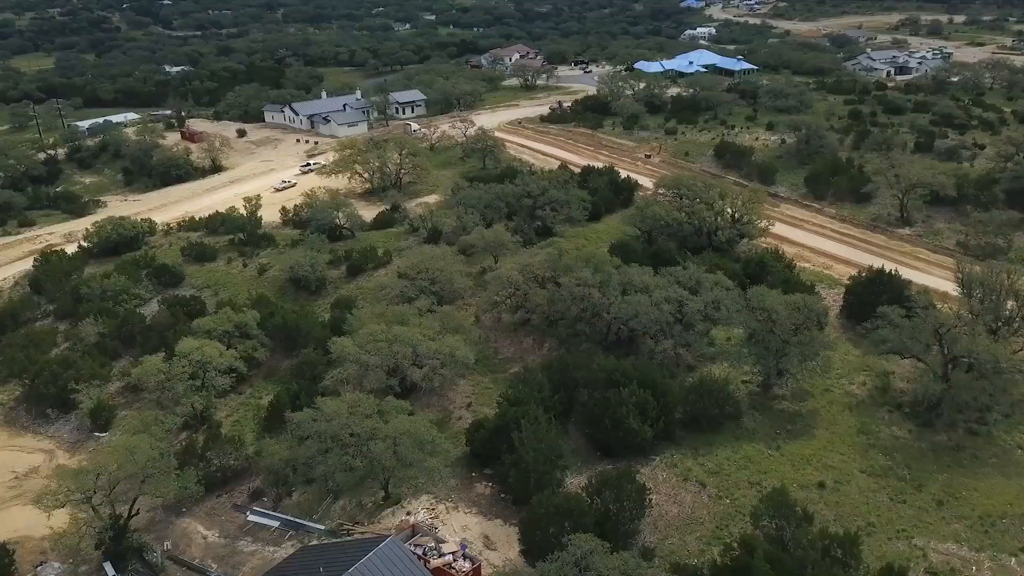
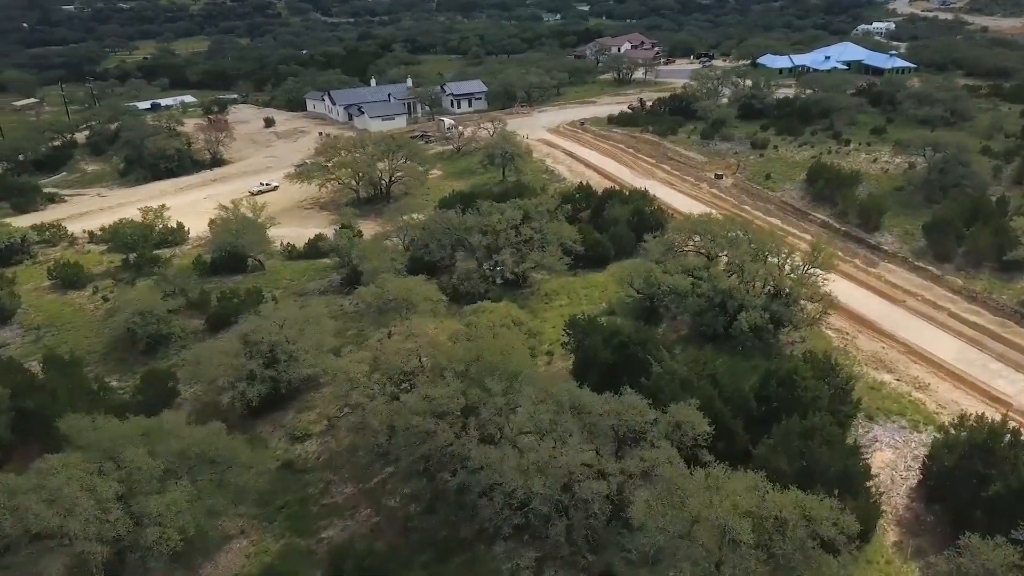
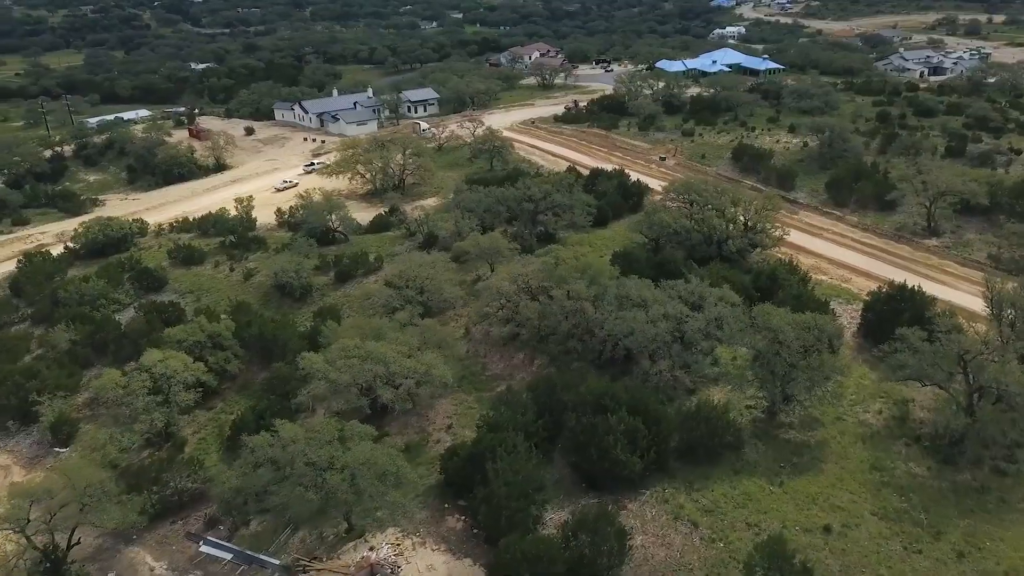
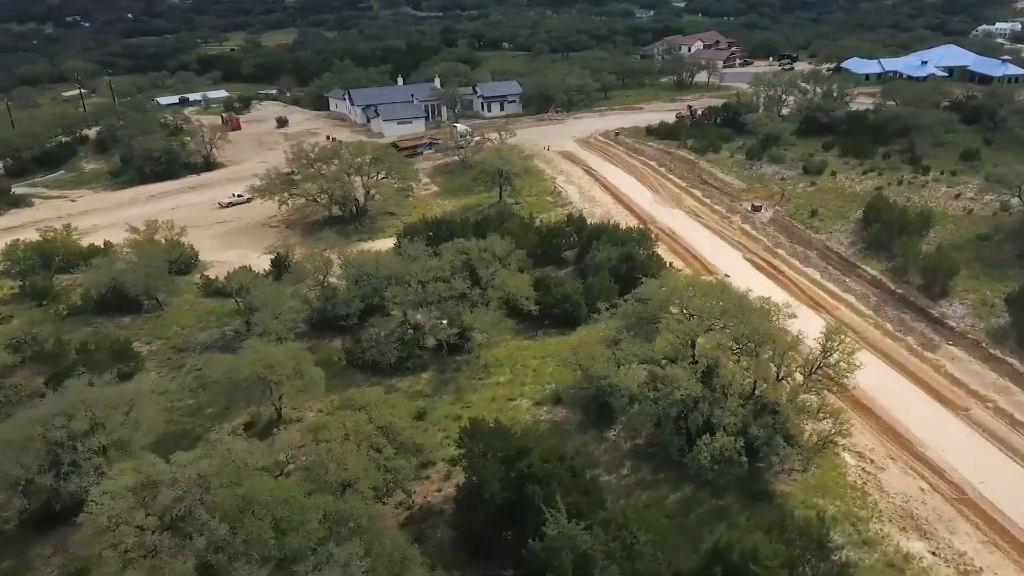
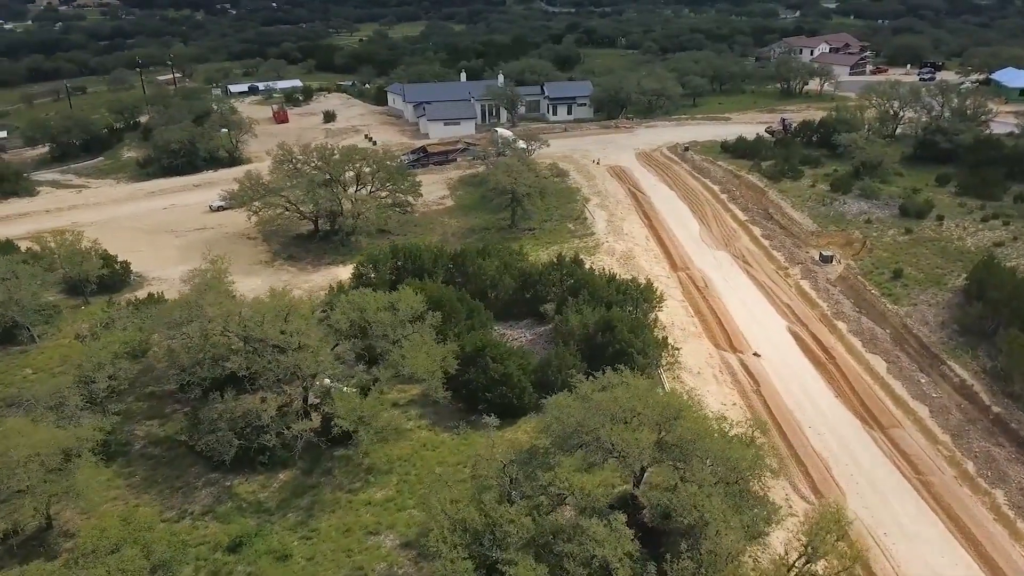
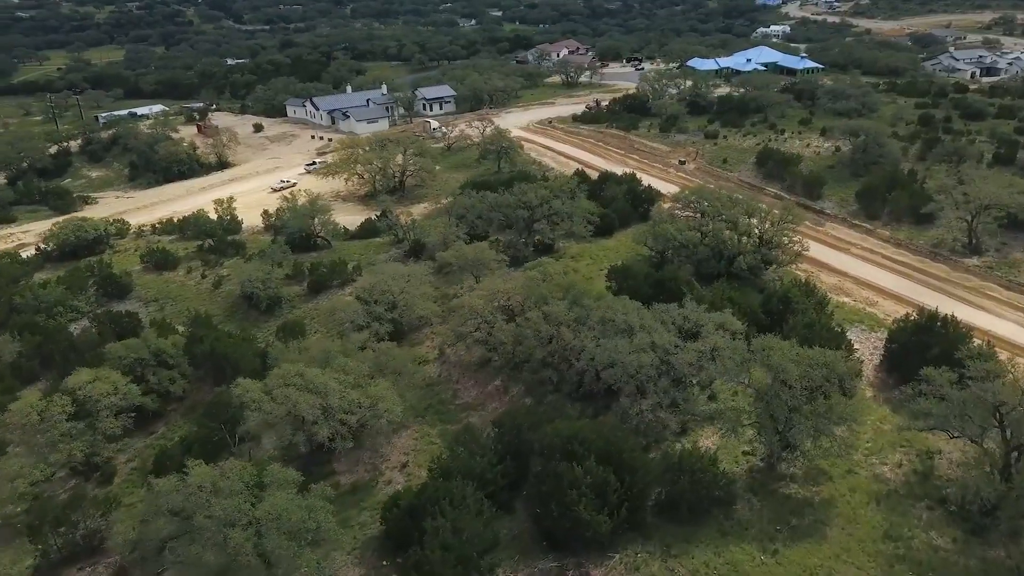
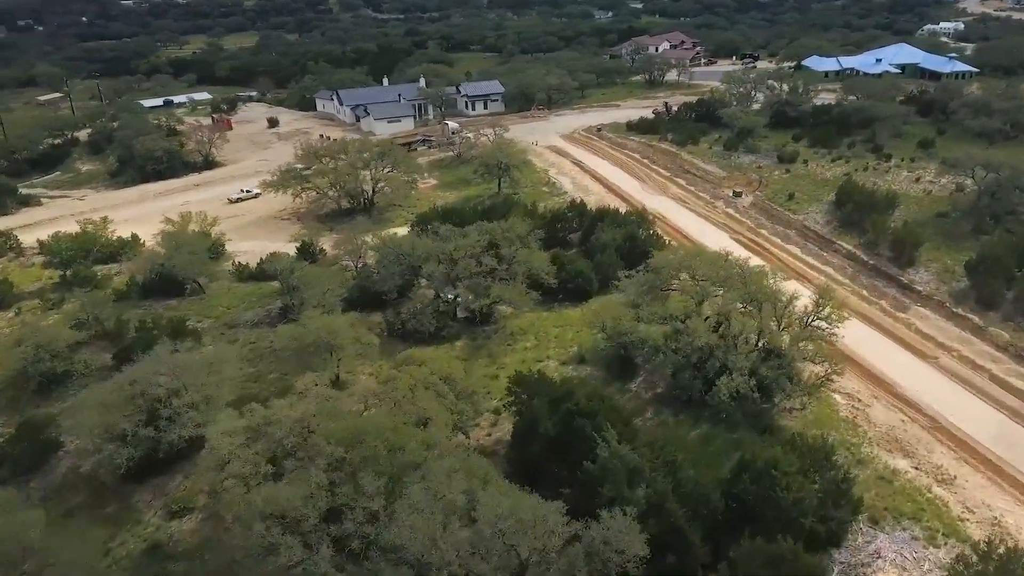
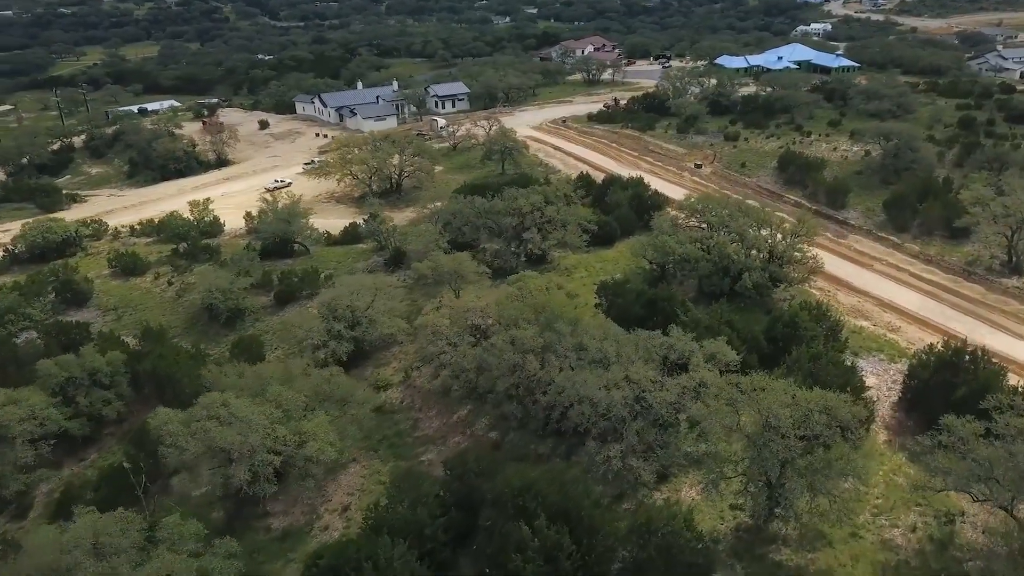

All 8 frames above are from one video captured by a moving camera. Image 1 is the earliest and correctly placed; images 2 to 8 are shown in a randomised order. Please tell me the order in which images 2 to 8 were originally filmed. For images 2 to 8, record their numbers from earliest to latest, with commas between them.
3, 6, 8, 2, 7, 4, 5
